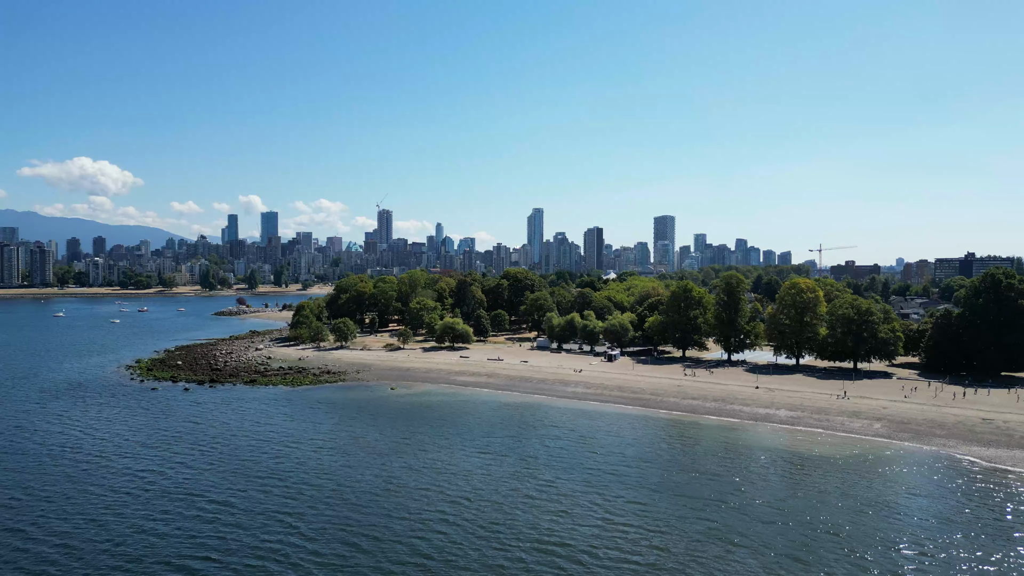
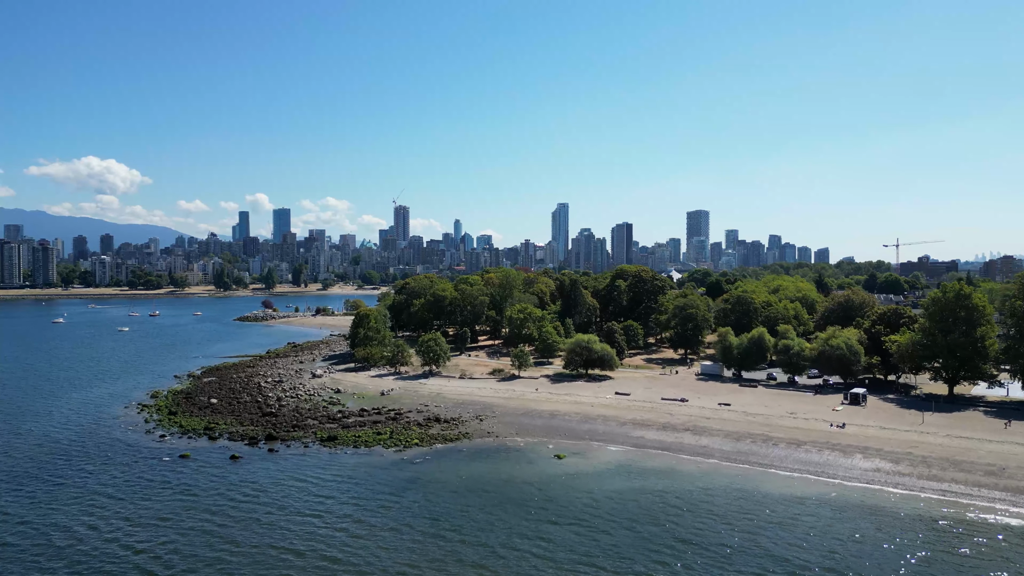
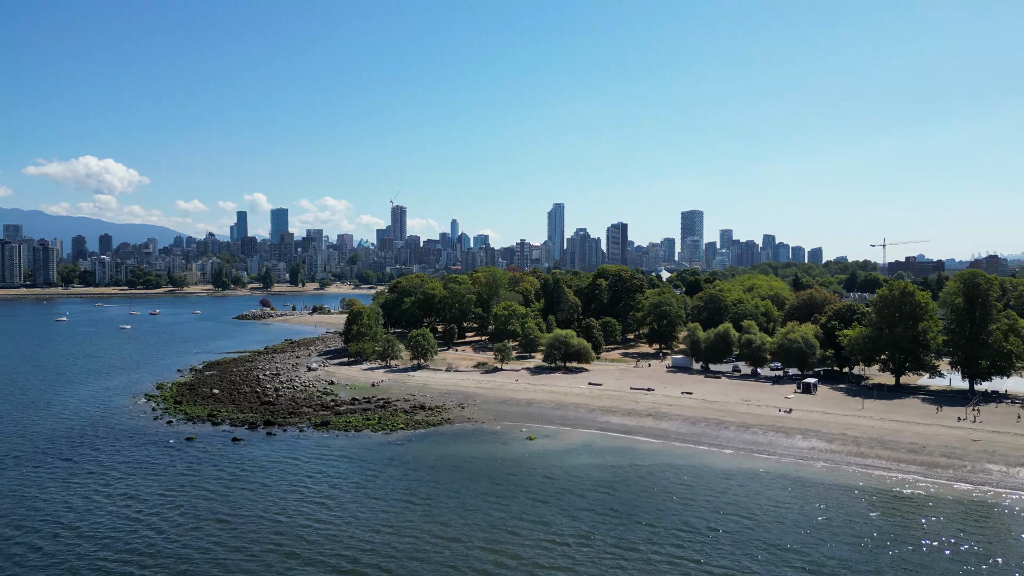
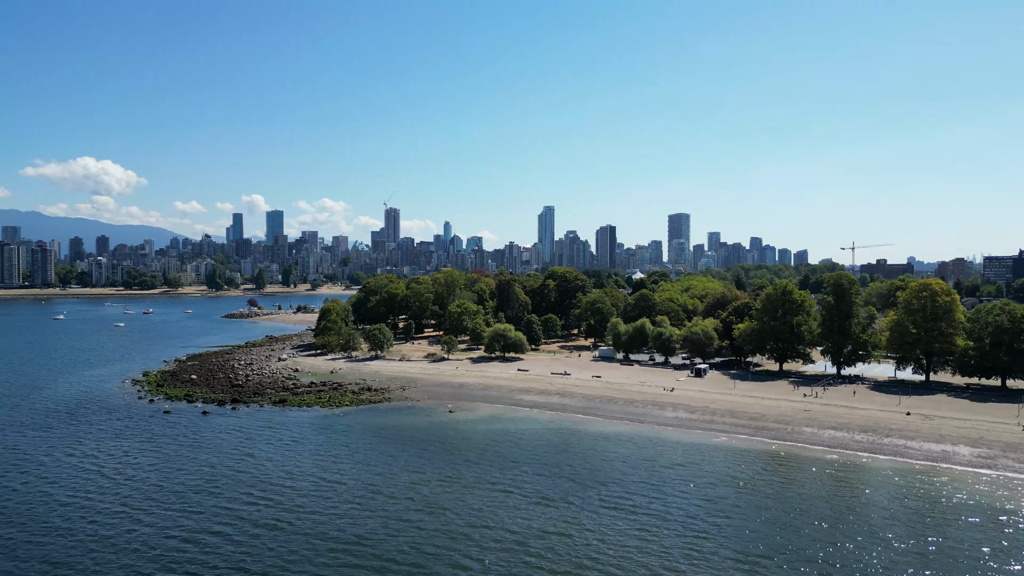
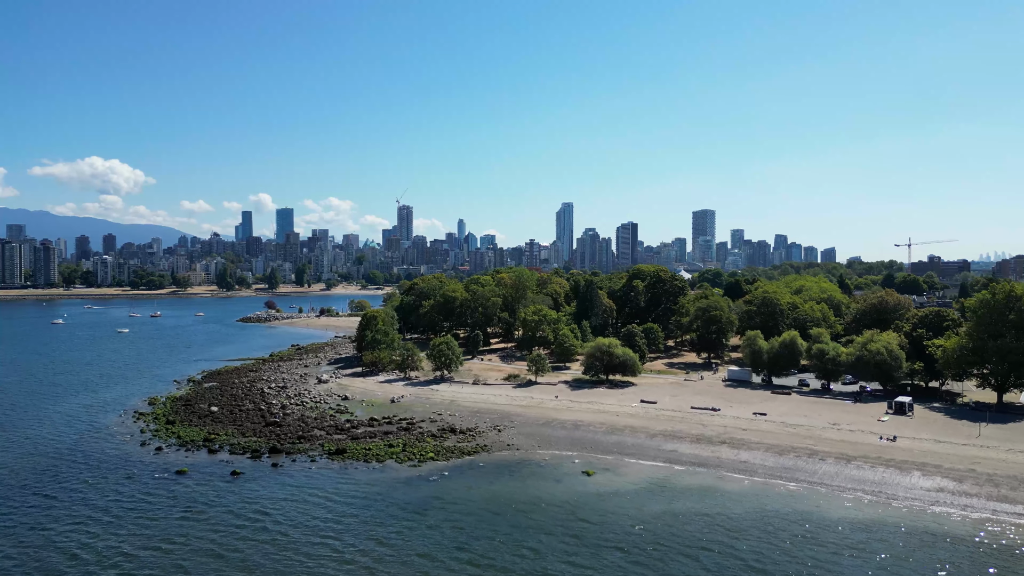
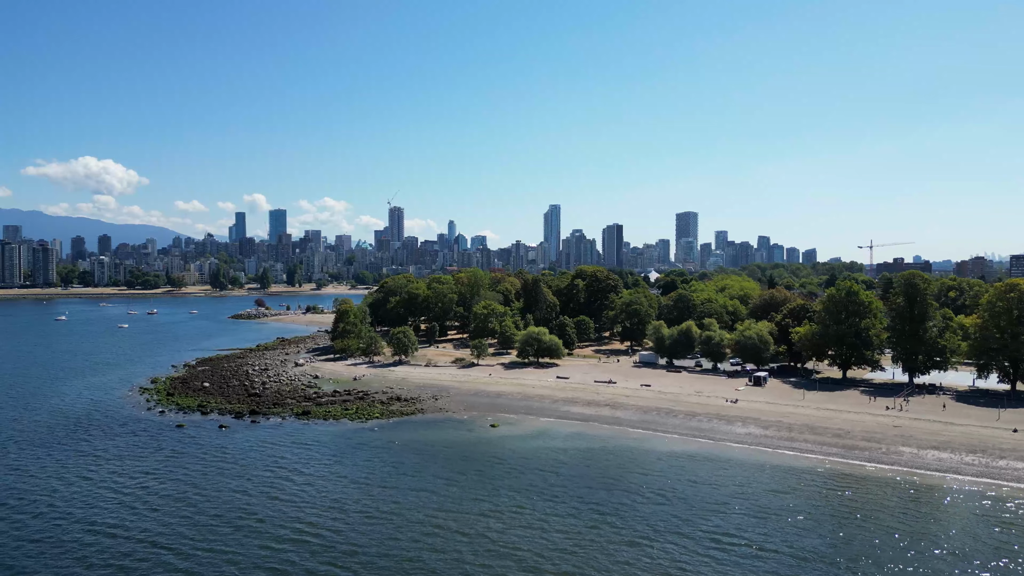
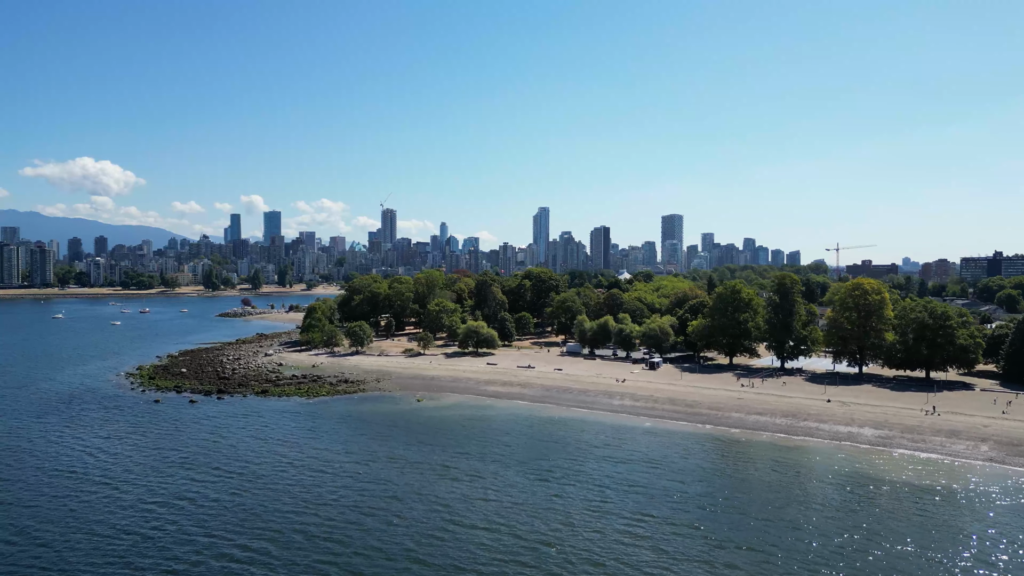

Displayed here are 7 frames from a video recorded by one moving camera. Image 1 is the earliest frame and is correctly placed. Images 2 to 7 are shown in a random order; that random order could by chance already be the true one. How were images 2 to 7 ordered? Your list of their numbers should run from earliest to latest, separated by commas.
7, 4, 6, 3, 2, 5
